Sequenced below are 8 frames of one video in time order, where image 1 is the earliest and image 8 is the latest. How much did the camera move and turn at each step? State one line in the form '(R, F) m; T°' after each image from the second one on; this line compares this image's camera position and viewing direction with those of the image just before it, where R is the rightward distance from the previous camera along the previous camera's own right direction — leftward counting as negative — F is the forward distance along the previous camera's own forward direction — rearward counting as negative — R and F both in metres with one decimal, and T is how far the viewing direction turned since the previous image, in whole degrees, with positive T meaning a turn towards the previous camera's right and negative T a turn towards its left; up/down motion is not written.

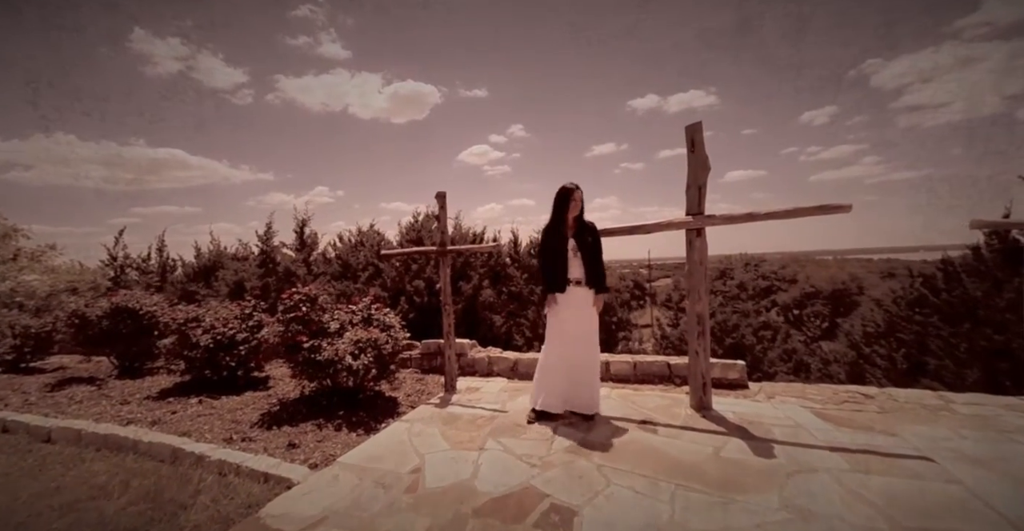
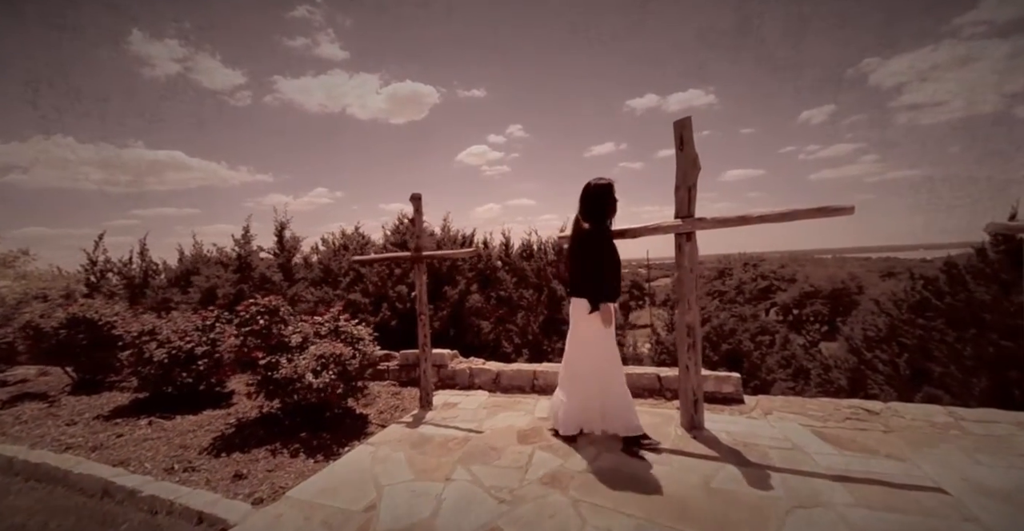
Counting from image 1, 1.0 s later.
(+0.3, +0.4) m; 0°
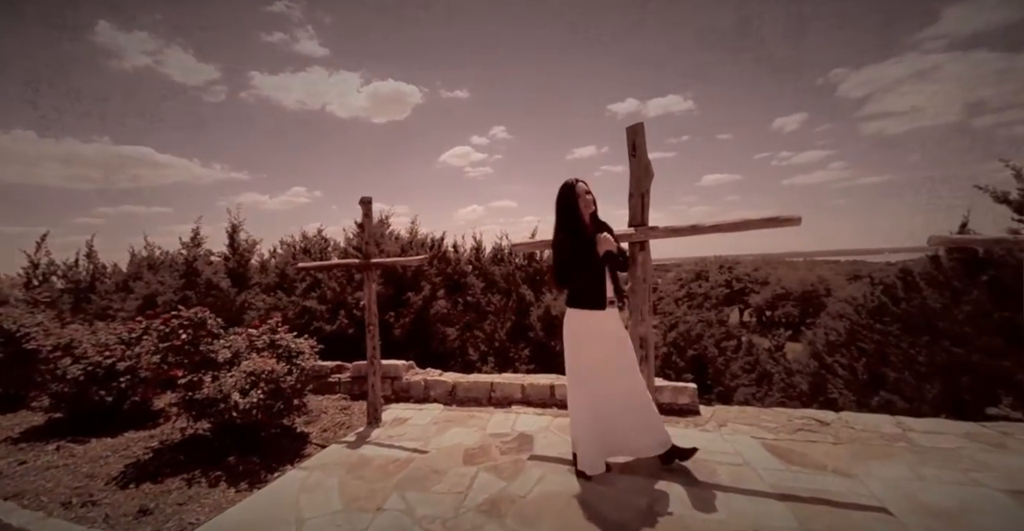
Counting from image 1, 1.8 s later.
(+0.3, +0.2) m; +3°
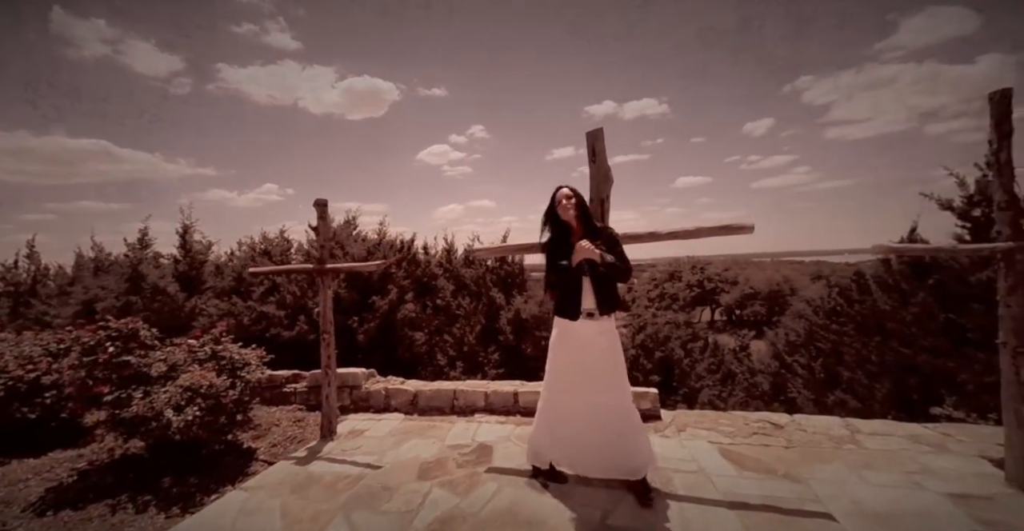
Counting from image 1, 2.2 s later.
(+0.2, +0.1) m; +3°
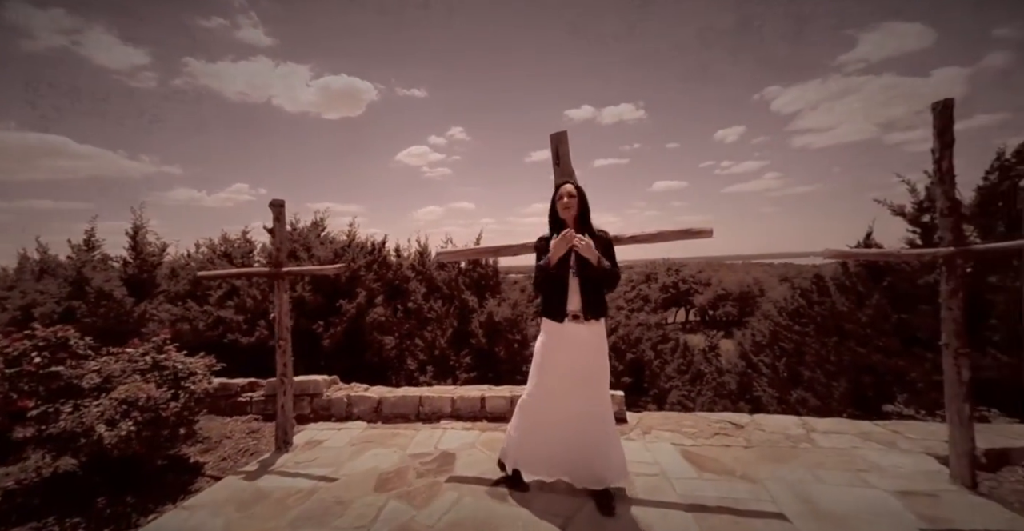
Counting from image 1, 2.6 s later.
(+0.2, +0.1) m; +3°
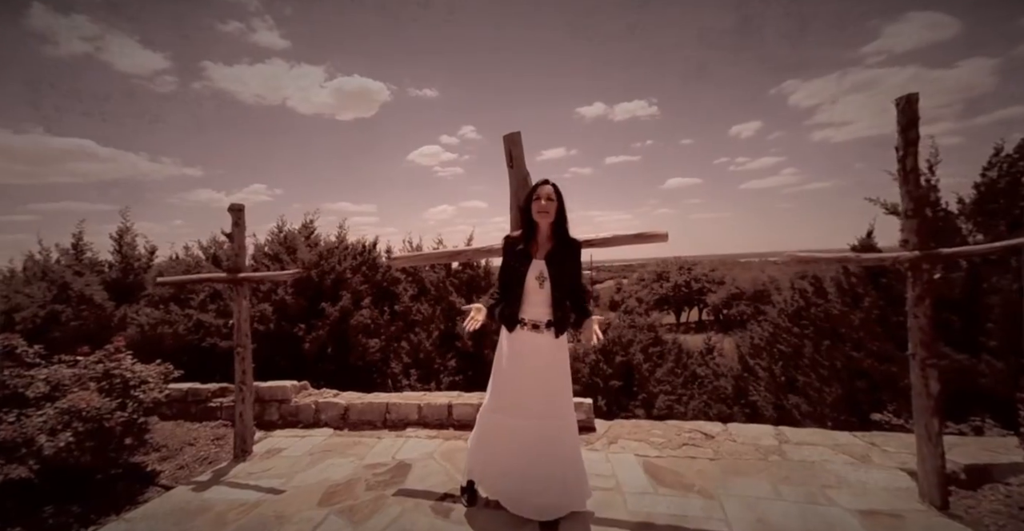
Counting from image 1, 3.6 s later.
(+0.6, +0.2) m; -2°
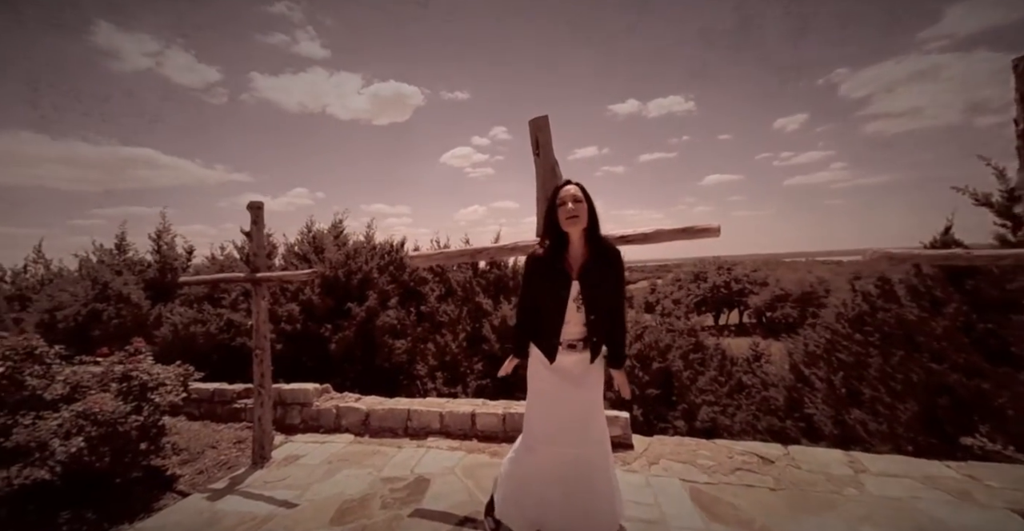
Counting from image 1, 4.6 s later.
(0.0, +0.4) m; -4°
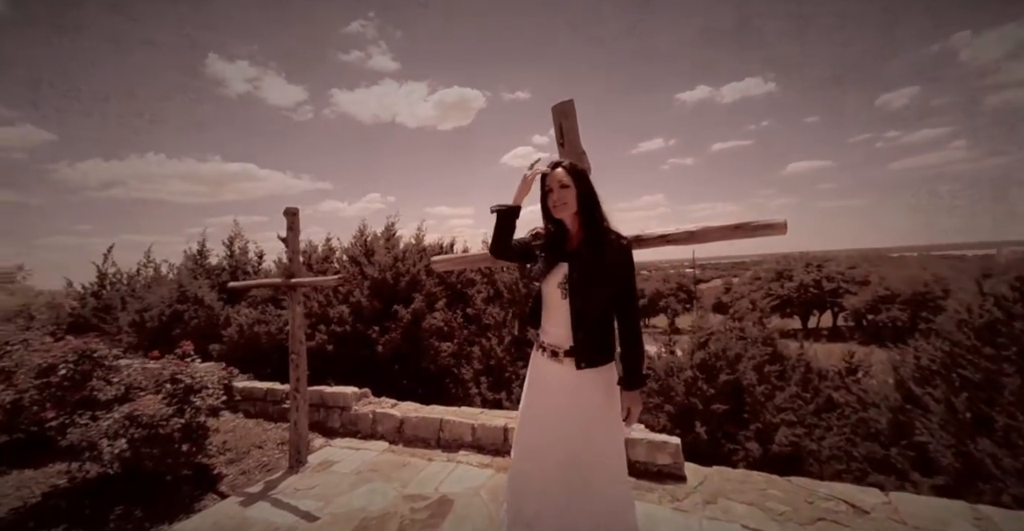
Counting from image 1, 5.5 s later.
(+0.3, +0.4) m; -9°
